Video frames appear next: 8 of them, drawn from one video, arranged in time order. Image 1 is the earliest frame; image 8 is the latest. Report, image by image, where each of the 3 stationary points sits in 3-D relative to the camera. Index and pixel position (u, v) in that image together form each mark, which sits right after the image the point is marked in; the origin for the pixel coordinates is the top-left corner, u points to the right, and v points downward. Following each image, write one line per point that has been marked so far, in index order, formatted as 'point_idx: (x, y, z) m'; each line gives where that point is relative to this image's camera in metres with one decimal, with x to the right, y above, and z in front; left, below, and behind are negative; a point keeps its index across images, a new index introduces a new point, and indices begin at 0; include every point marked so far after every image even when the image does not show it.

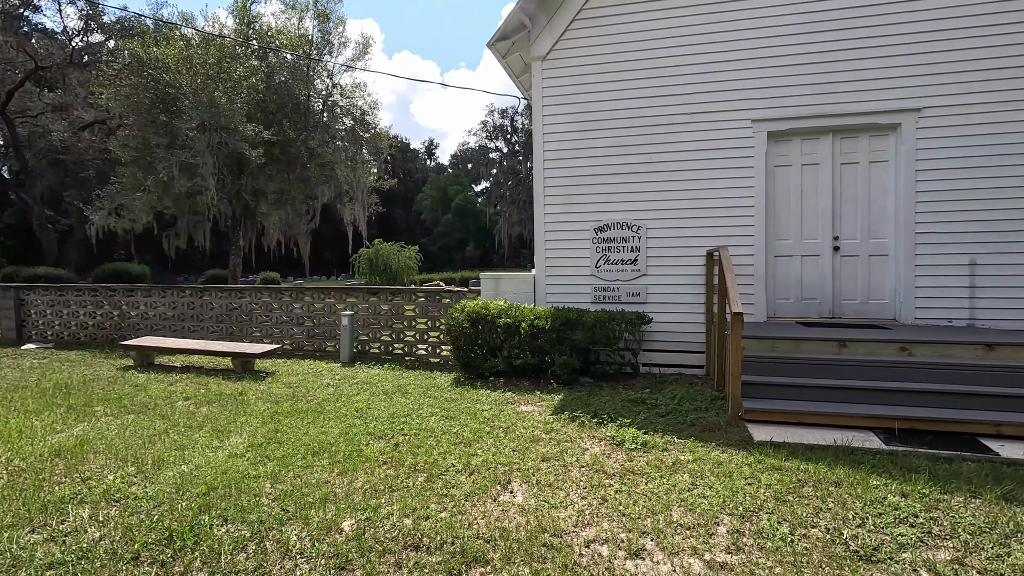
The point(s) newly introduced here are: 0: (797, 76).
0: (+3.5, +2.6, +6.6) m
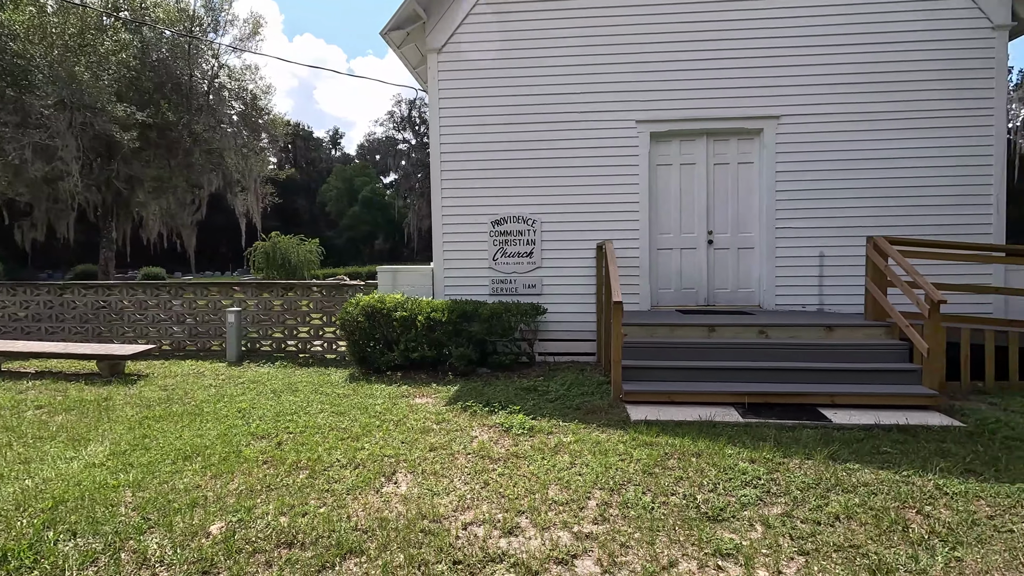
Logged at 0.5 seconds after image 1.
0: (+2.1, +2.7, +7.1) m
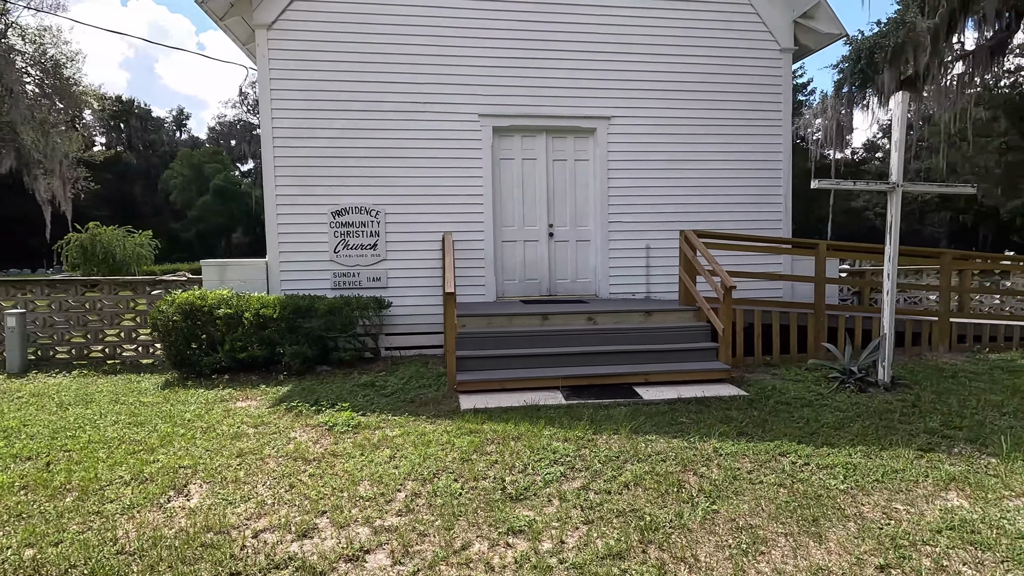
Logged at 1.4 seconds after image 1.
0: (0.0, +2.8, +7.3) m
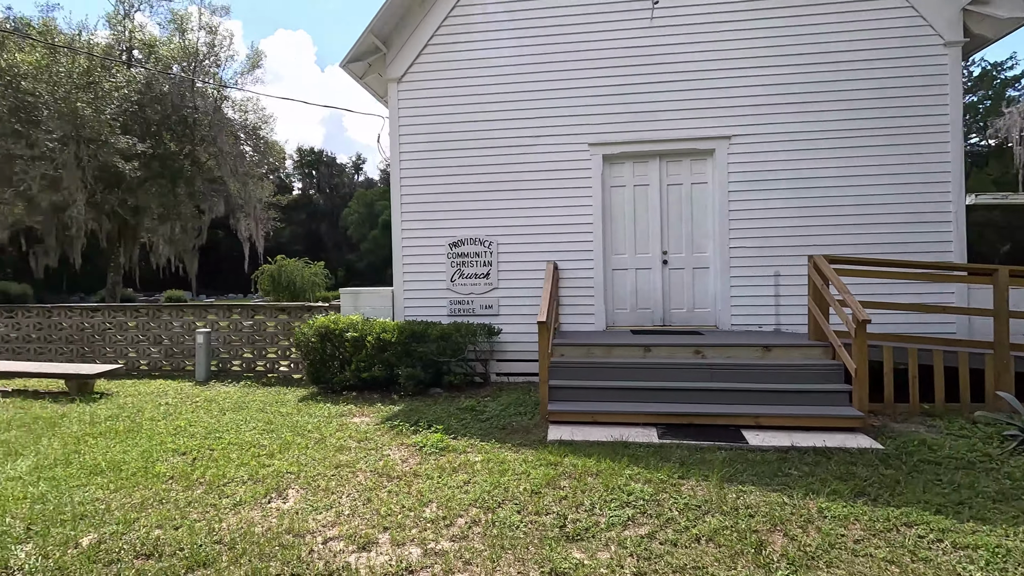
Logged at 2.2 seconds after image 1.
0: (+1.5, +2.5, +7.2) m
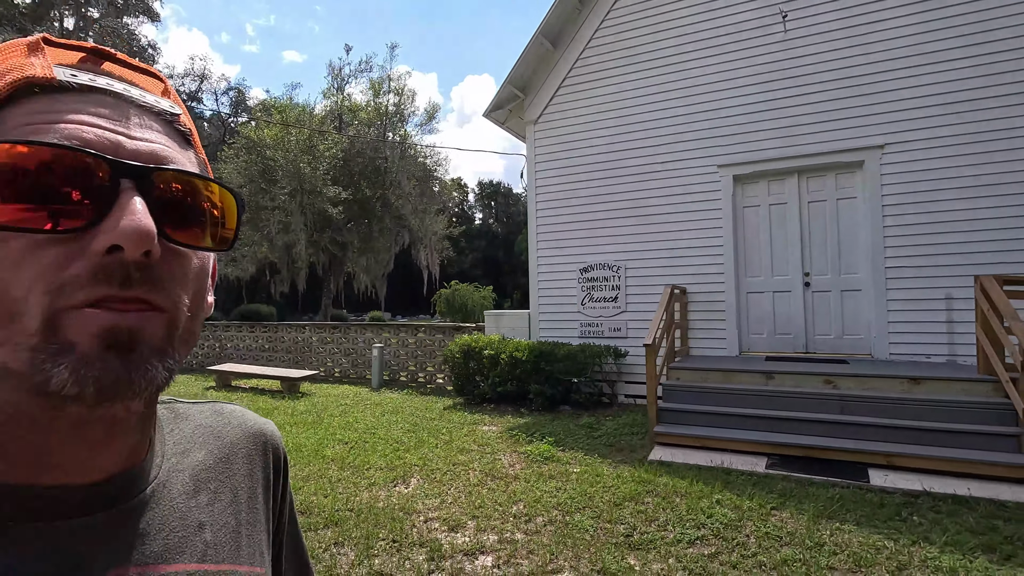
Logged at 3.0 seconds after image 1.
0: (+3.2, +2.1, +7.0) m
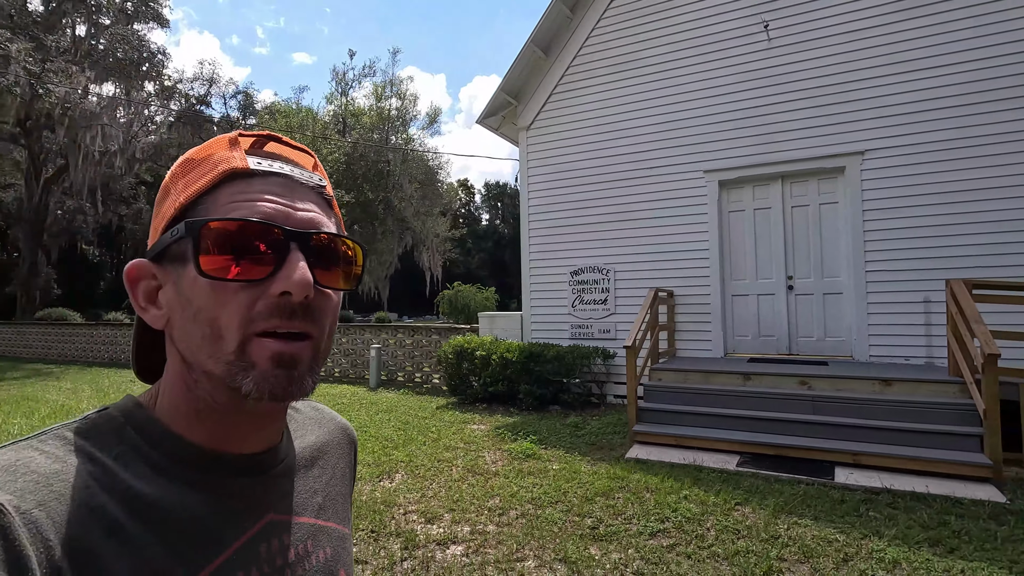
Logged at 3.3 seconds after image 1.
0: (+3.0, +2.1, +7.1) m
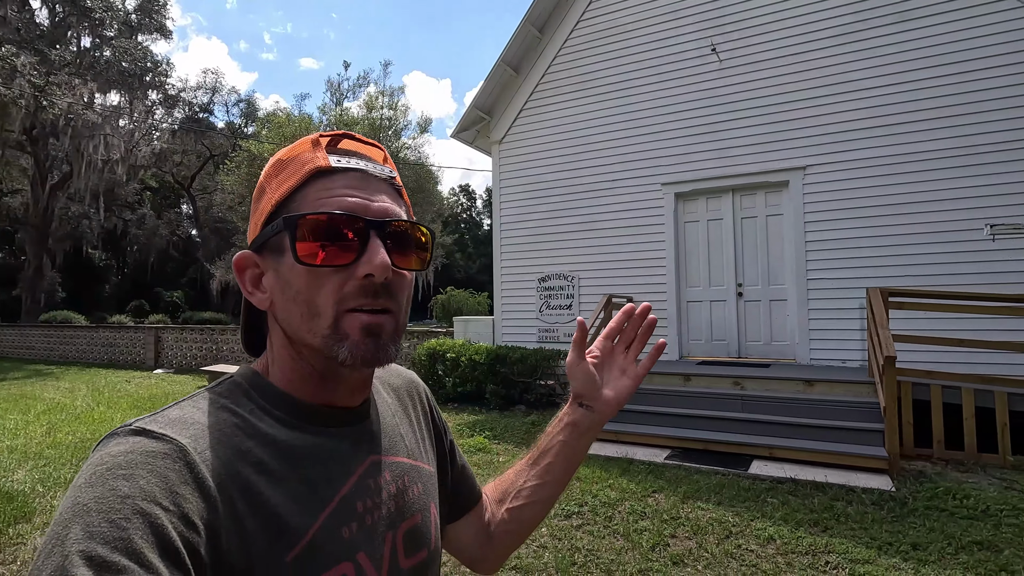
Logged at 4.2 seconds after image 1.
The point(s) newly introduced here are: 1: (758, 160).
0: (+2.6, +2.0, +7.5) m
1: (+3.3, +1.7, +7.2) m
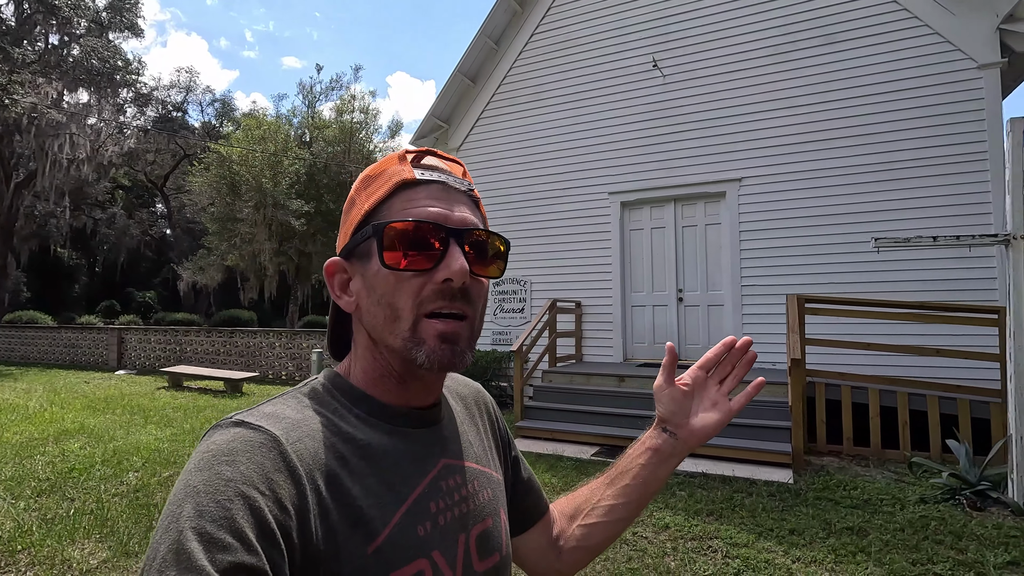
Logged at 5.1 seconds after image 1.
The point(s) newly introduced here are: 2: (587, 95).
0: (+1.9, +1.9, +7.9) m
1: (+2.6, +1.6, +7.5) m
2: (+1.1, +3.0, +8.2) m
